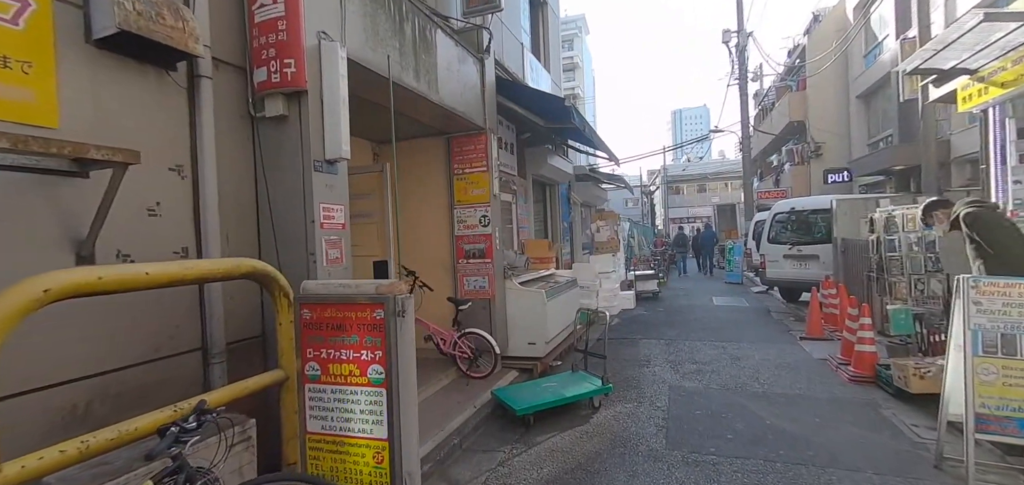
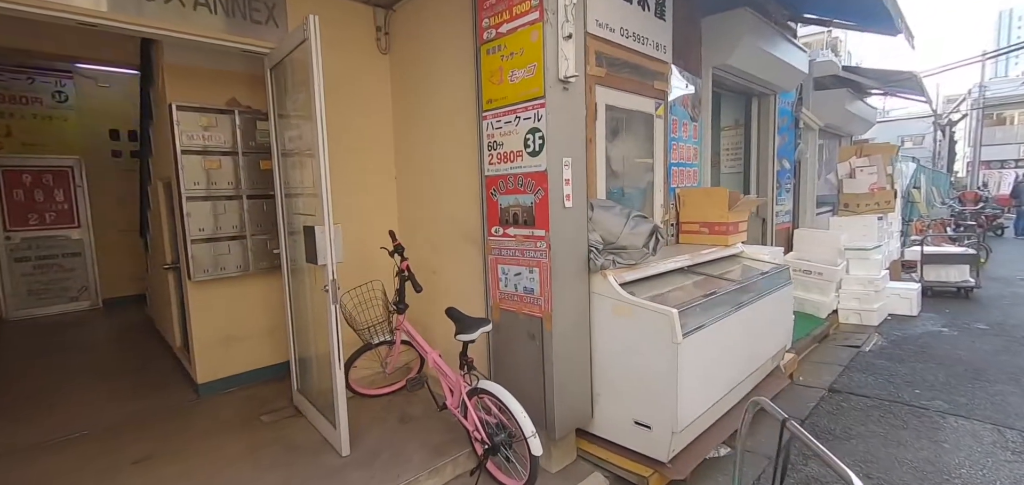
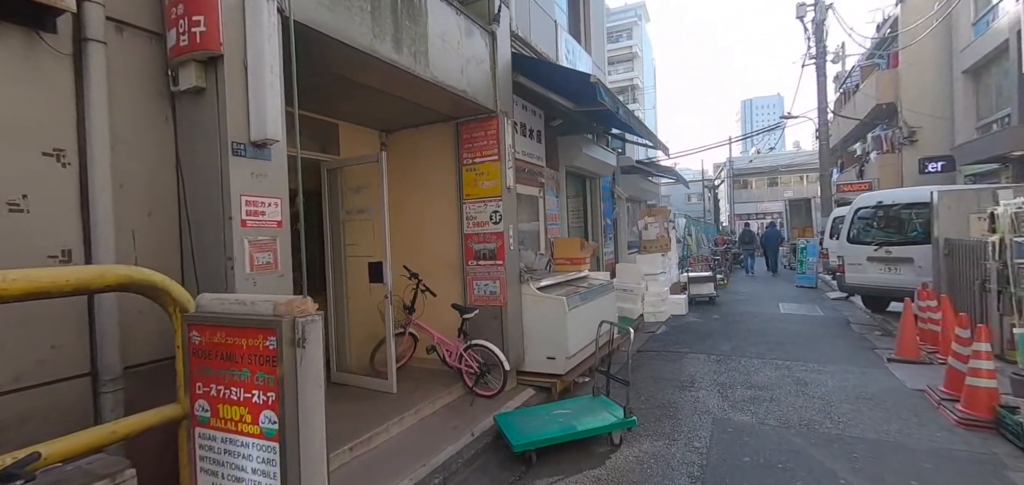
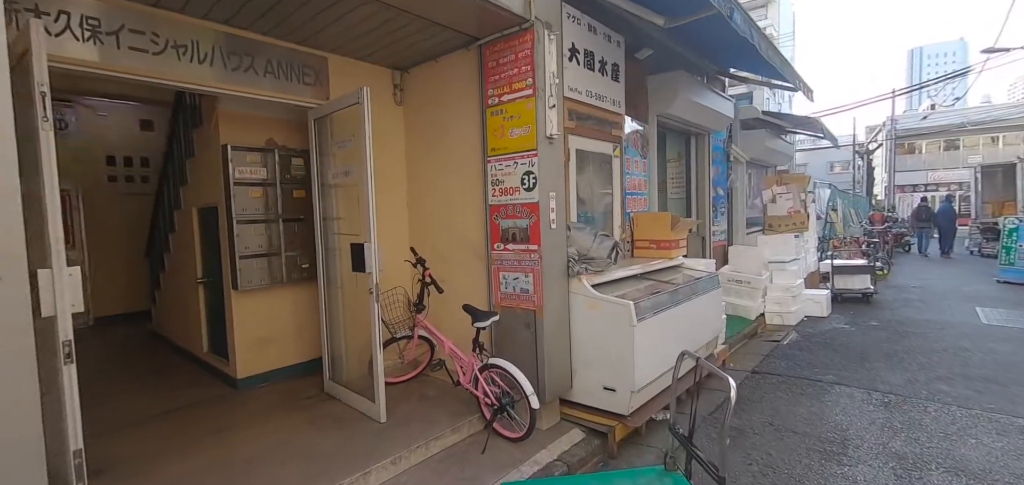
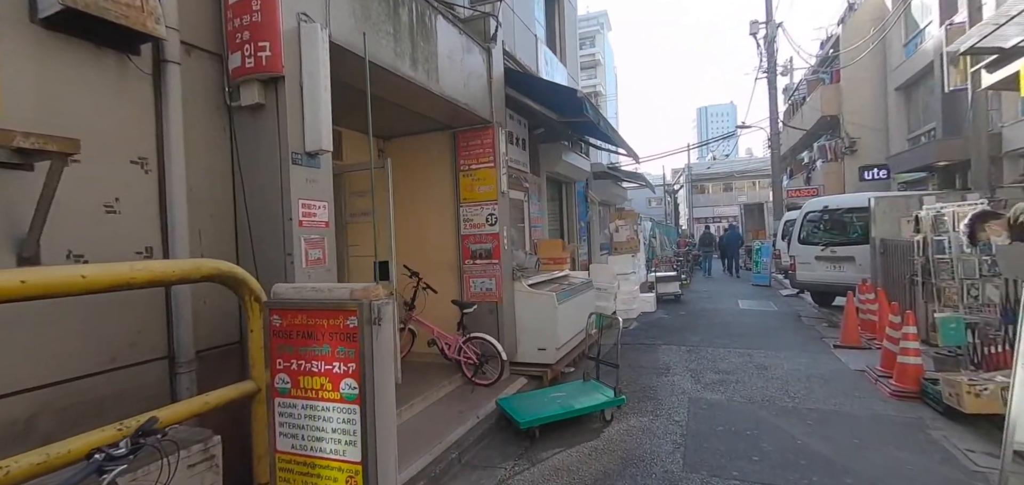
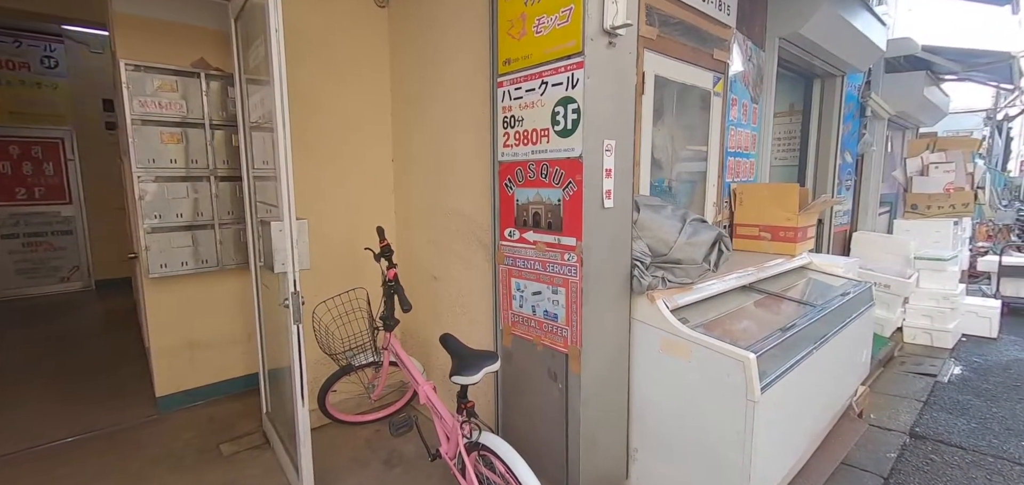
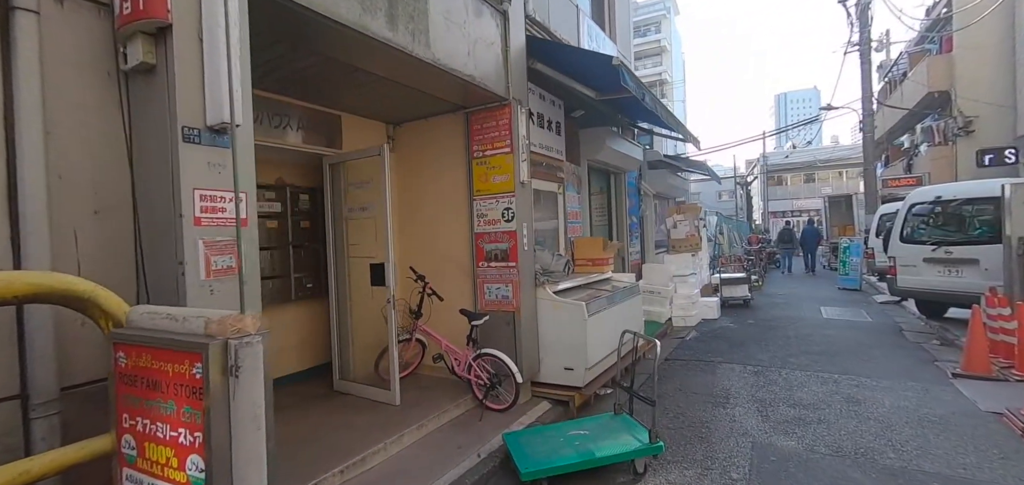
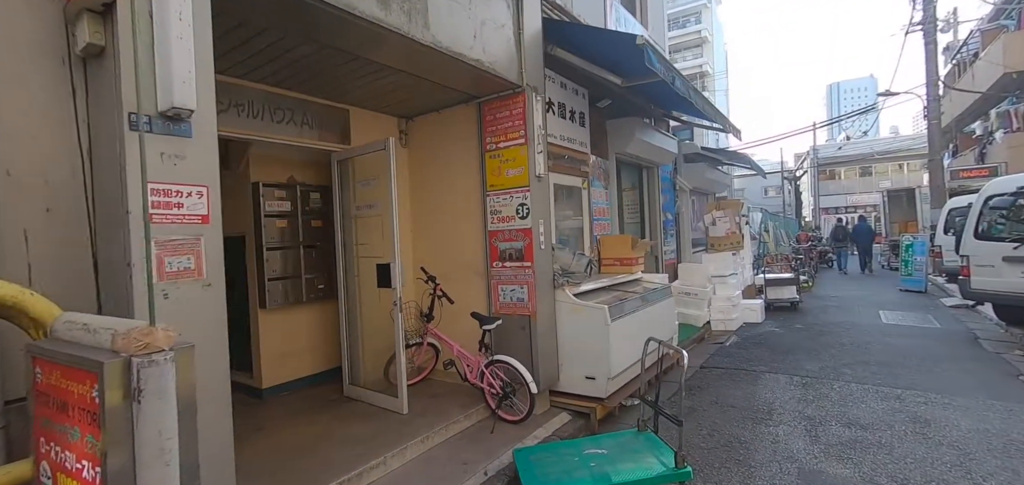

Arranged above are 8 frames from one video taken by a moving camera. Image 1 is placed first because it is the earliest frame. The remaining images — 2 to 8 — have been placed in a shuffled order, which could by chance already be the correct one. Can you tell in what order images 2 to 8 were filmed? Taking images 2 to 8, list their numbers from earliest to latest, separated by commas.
5, 3, 7, 8, 4, 2, 6
